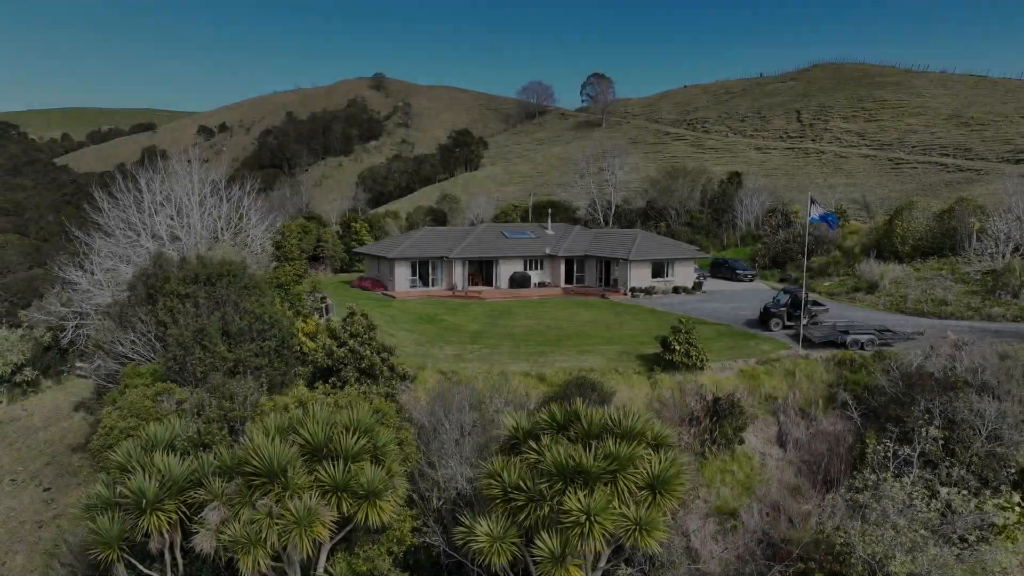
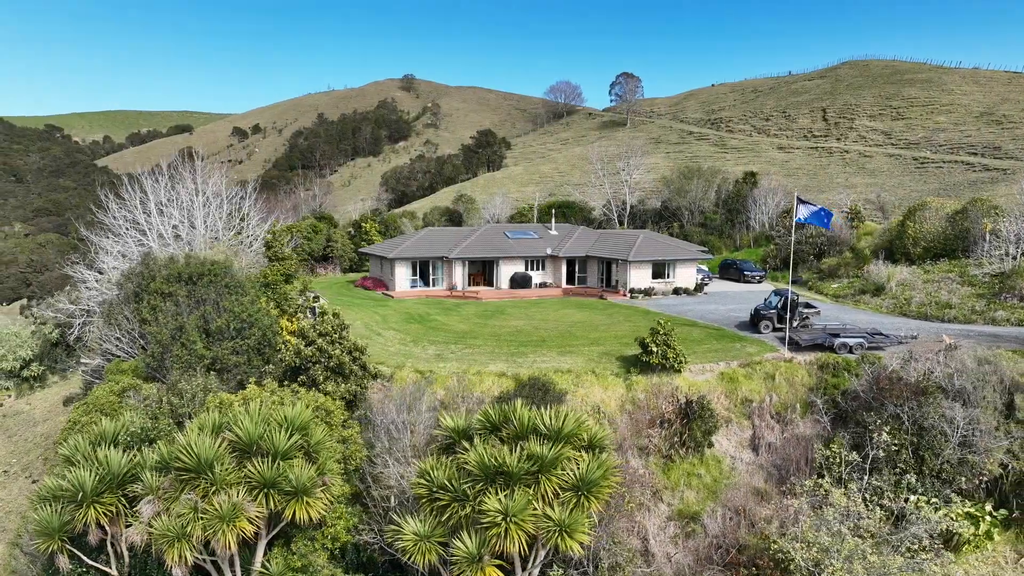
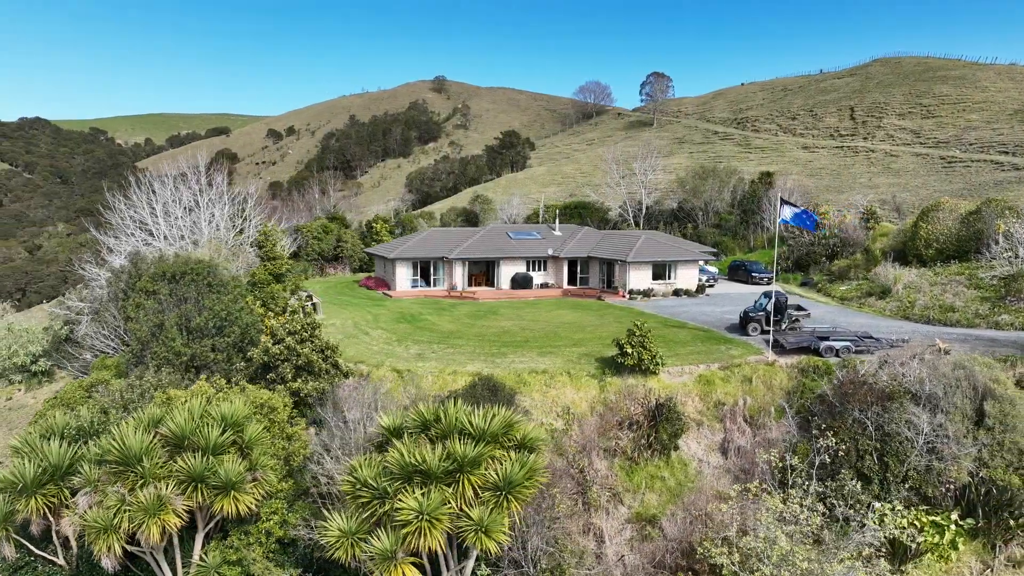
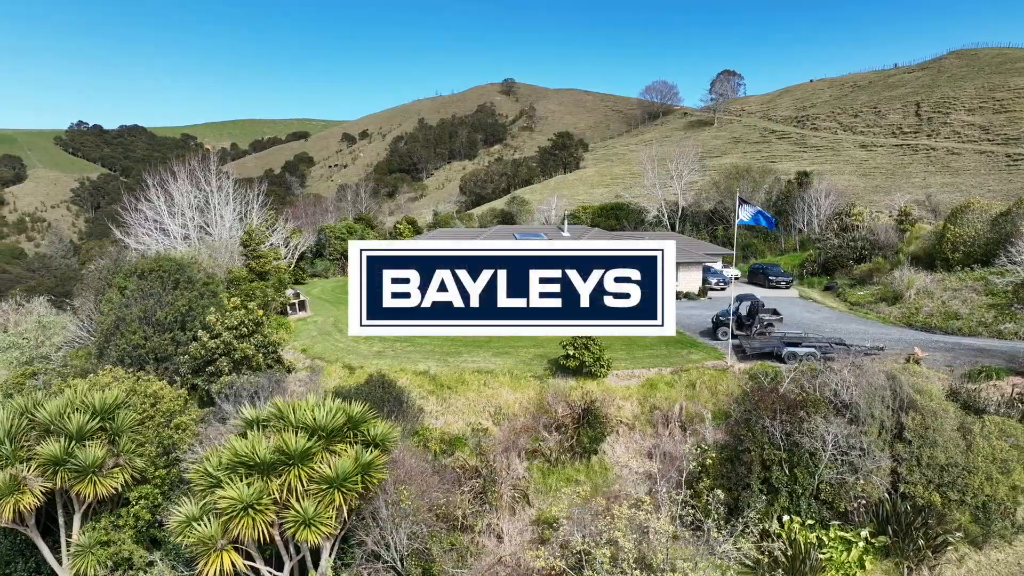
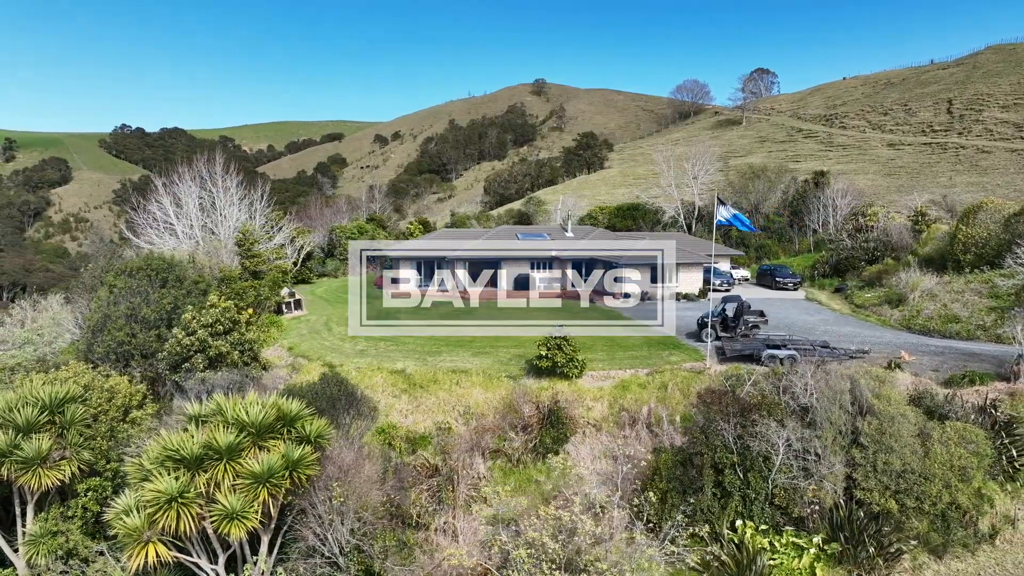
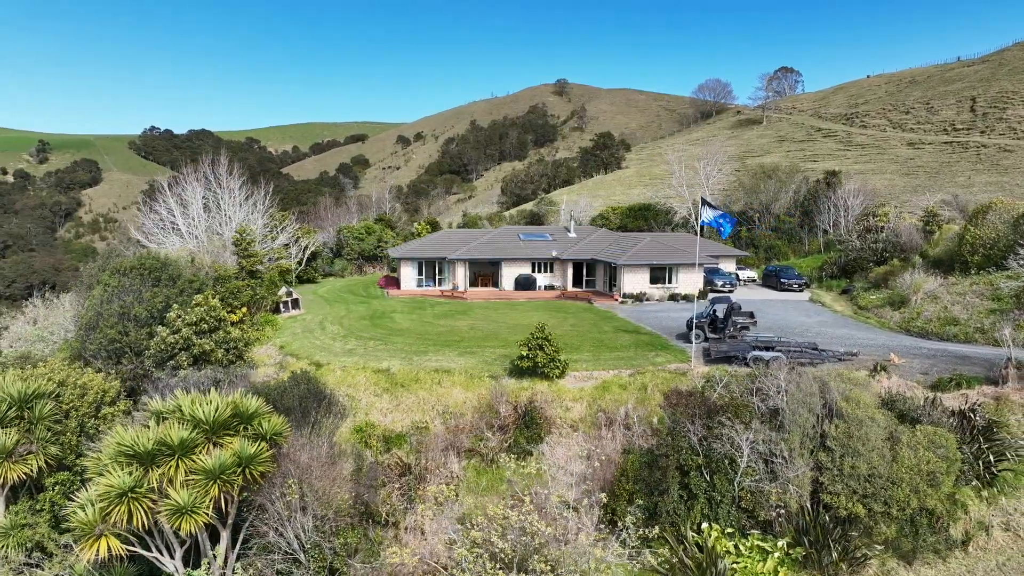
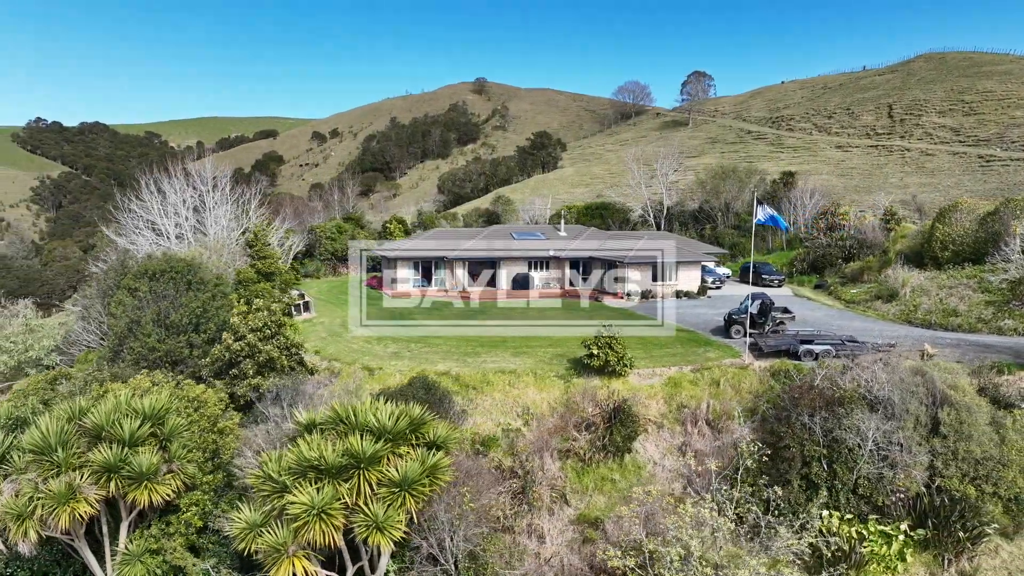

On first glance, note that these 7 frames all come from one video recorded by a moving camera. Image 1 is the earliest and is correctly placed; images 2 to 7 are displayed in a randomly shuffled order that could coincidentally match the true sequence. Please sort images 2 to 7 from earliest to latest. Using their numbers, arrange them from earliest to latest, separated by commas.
2, 3, 7, 4, 5, 6
